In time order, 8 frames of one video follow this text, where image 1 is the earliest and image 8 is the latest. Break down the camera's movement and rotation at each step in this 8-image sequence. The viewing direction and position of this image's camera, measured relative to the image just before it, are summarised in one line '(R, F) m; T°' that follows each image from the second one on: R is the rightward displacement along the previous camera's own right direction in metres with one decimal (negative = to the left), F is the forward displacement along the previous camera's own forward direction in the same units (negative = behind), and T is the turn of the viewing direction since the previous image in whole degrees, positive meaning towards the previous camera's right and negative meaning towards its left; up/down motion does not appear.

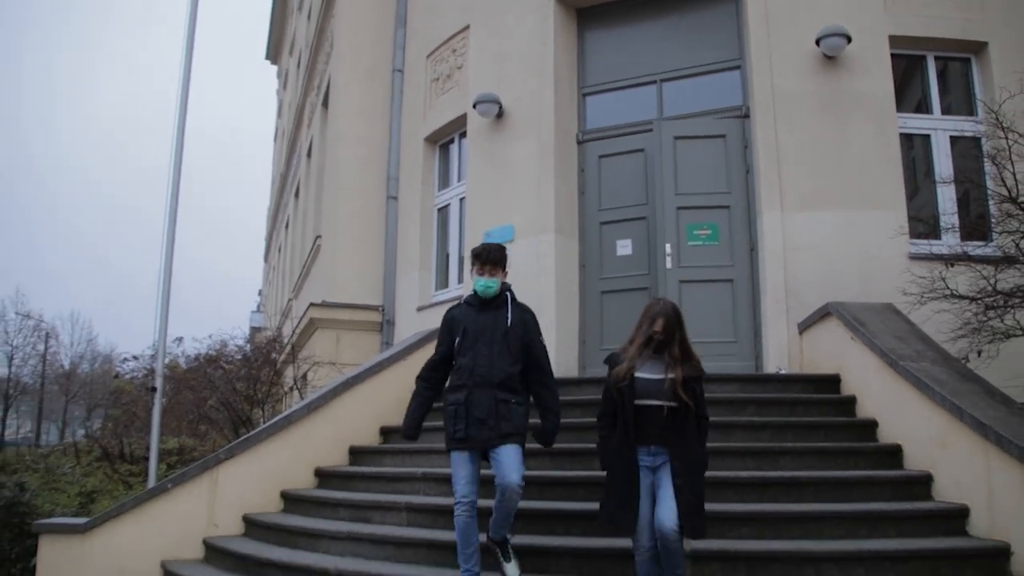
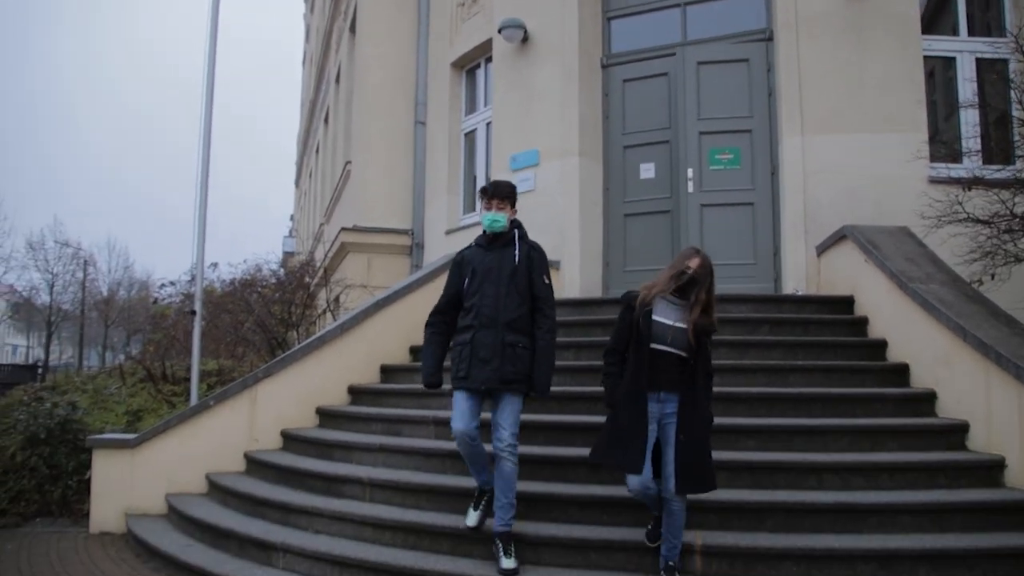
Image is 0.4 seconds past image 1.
(+0.1, -0.2) m; -2°
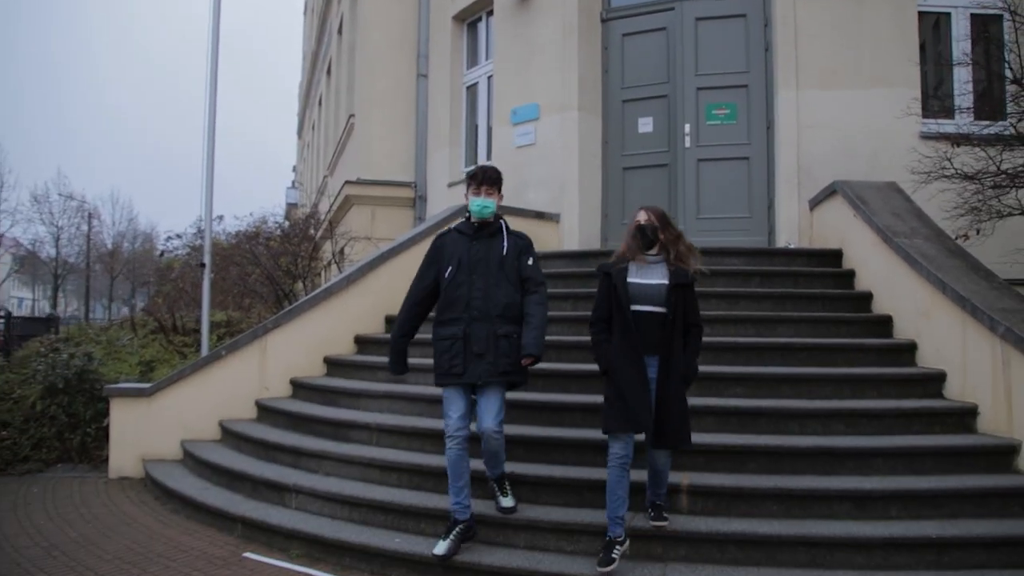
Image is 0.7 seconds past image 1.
(0.0, -0.2) m; 0°
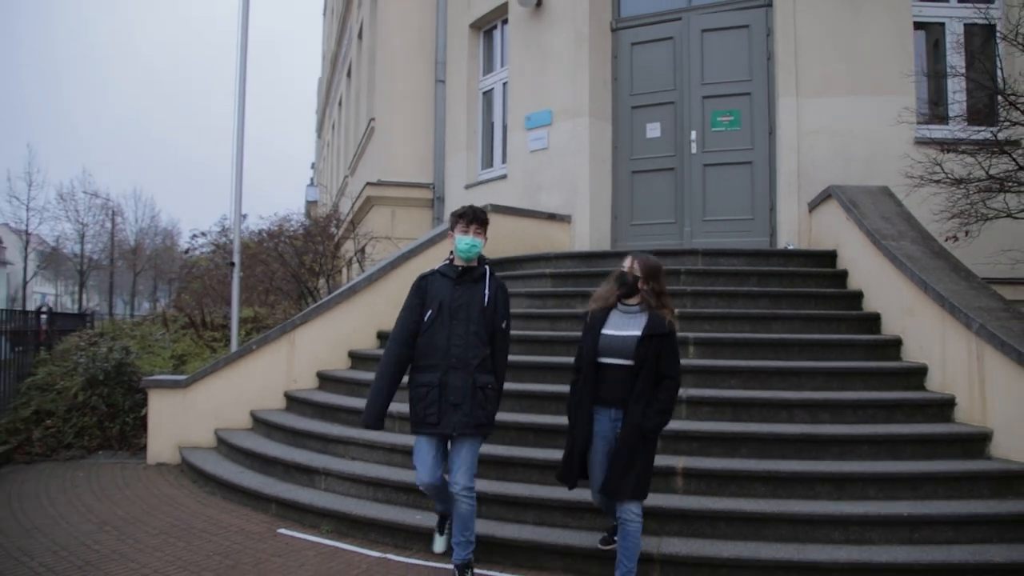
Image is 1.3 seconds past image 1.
(0.0, -0.4) m; -1°
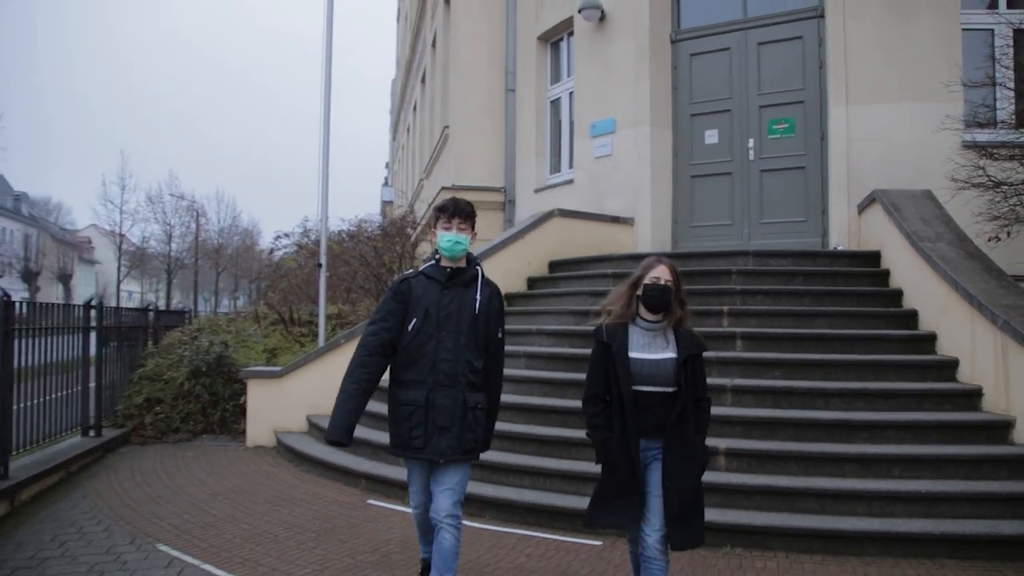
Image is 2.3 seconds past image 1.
(+0.1, -0.7) m; -5°
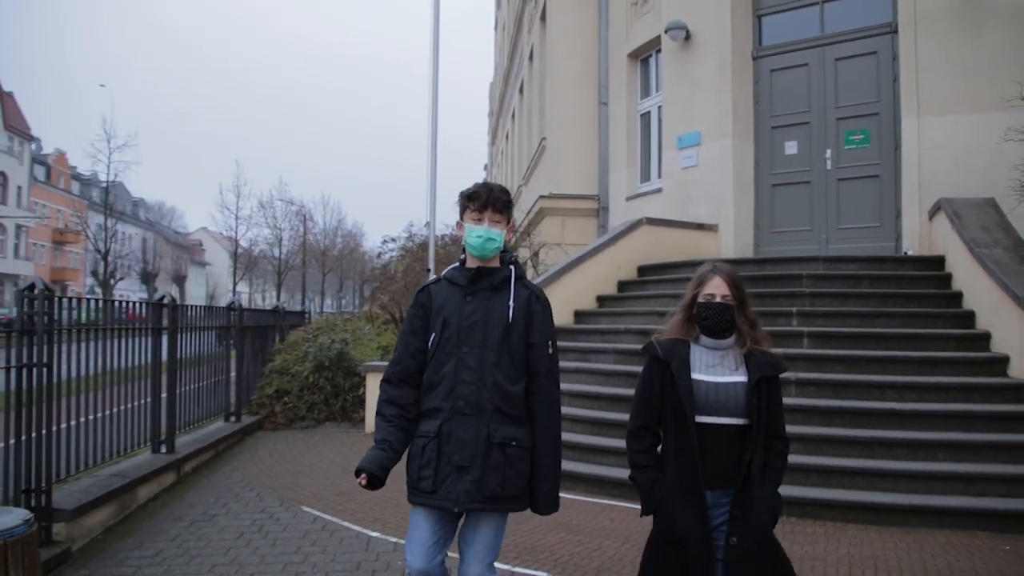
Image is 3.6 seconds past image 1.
(+0.1, -1.0) m; -7°
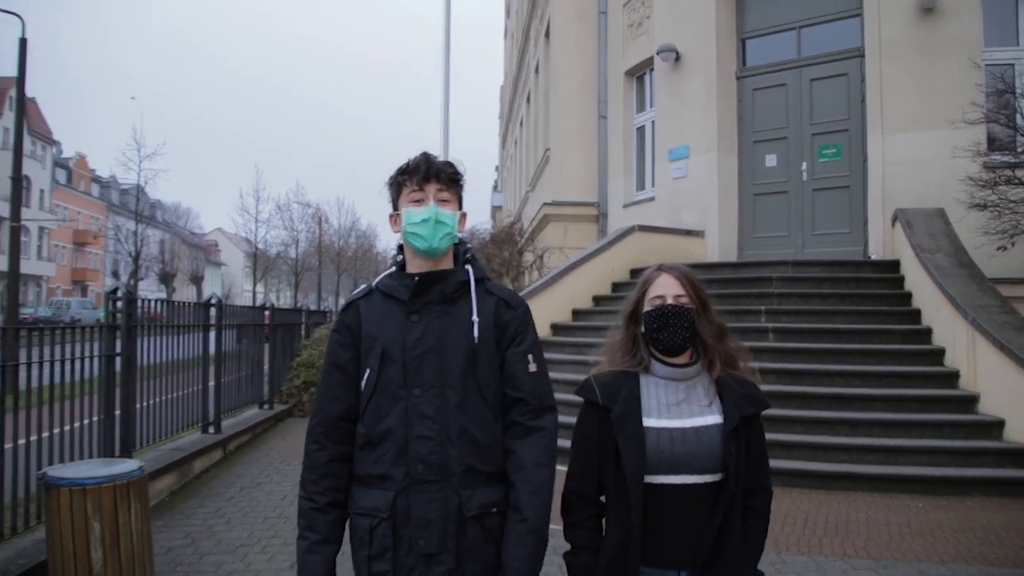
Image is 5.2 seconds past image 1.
(+0.1, -1.0) m; -1°
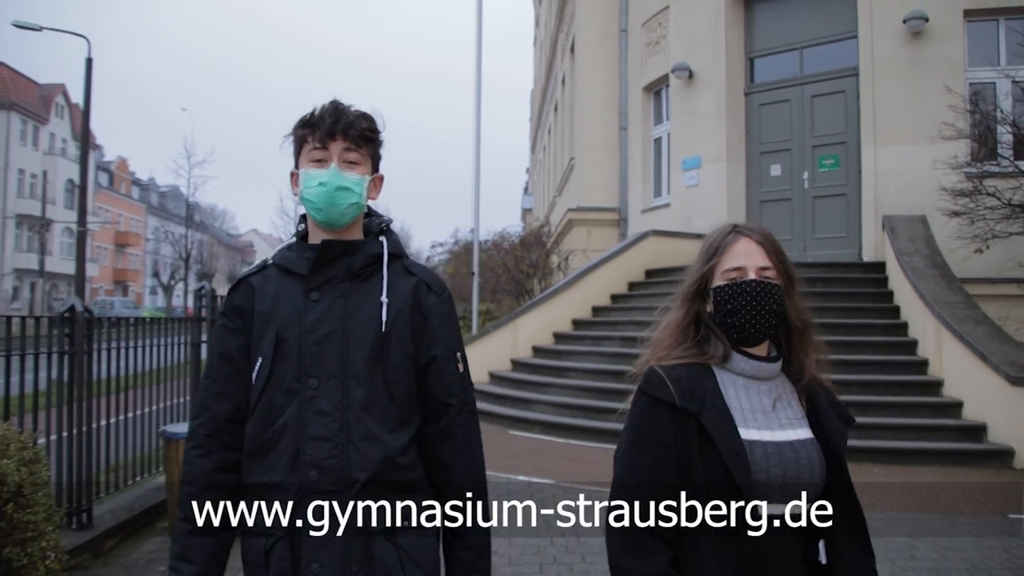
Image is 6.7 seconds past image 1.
(+0.1, -1.1) m; -2°
